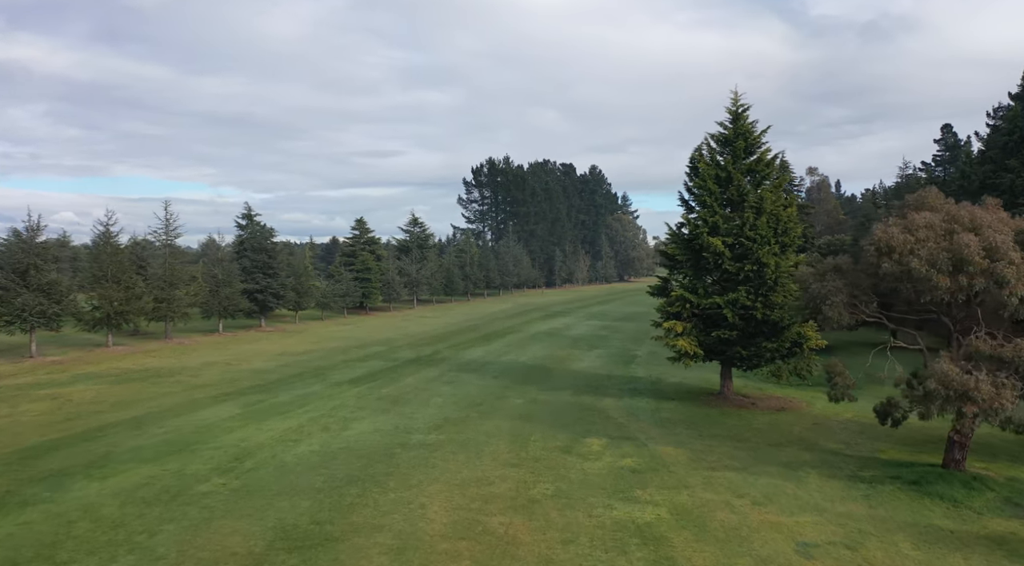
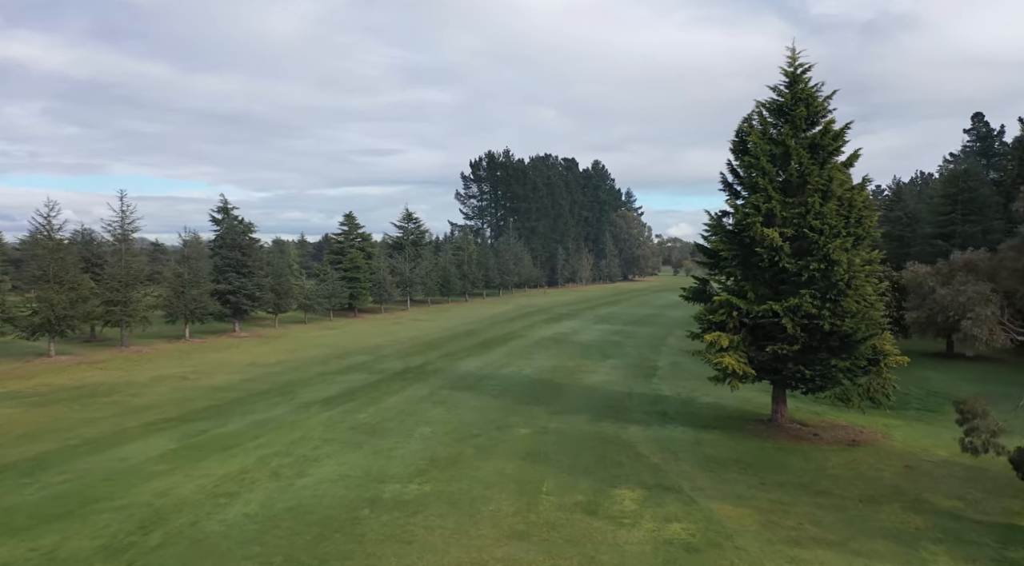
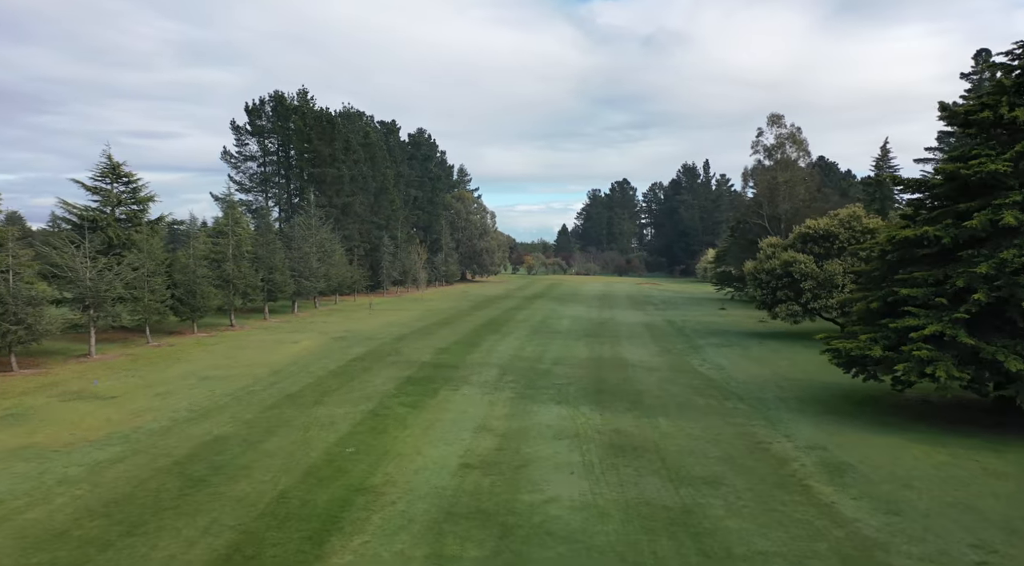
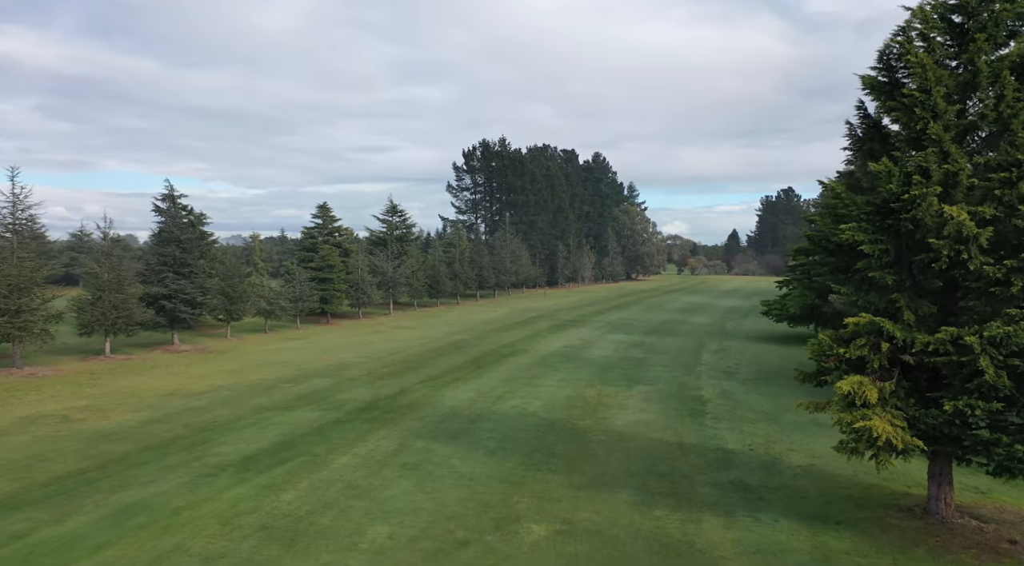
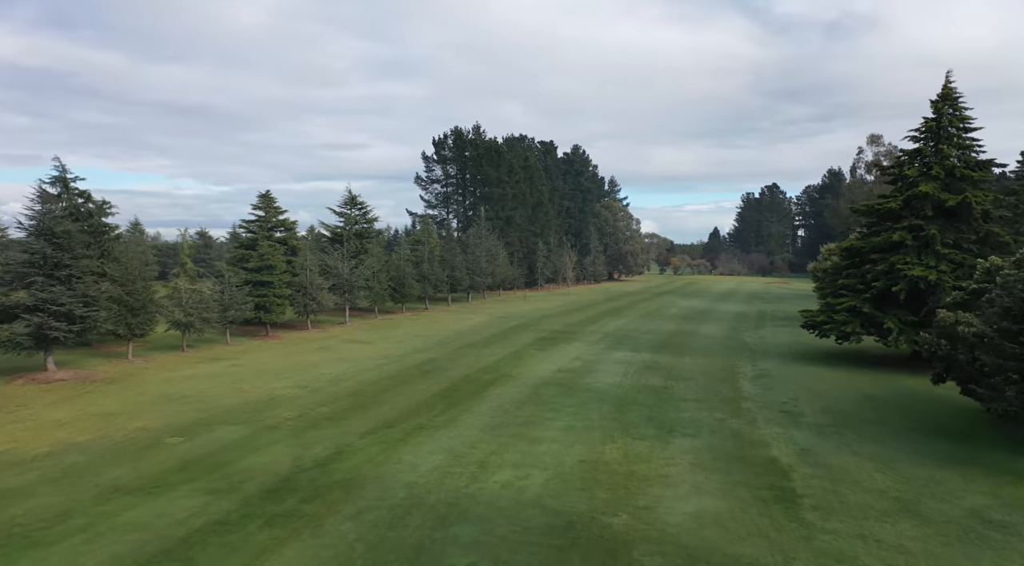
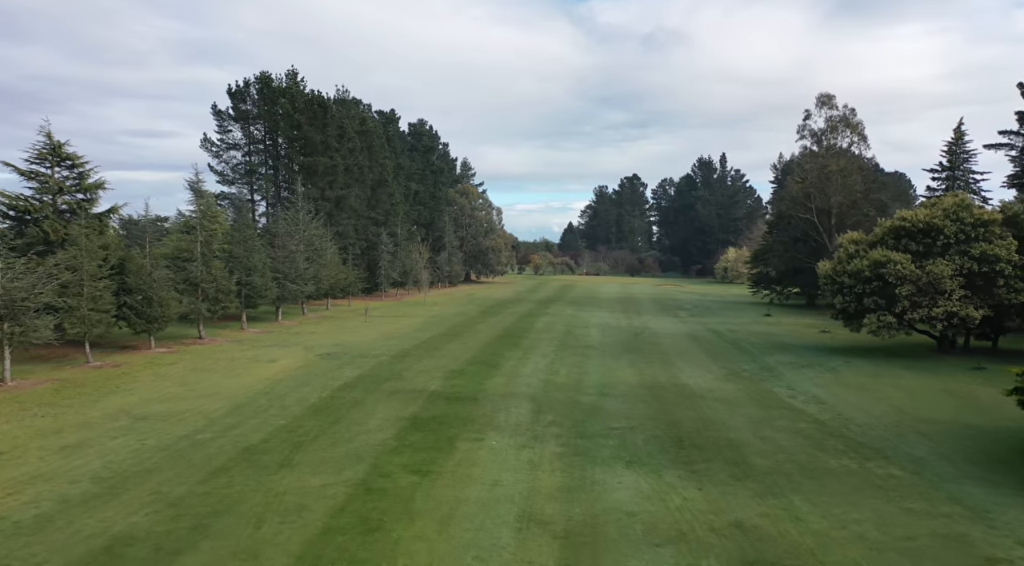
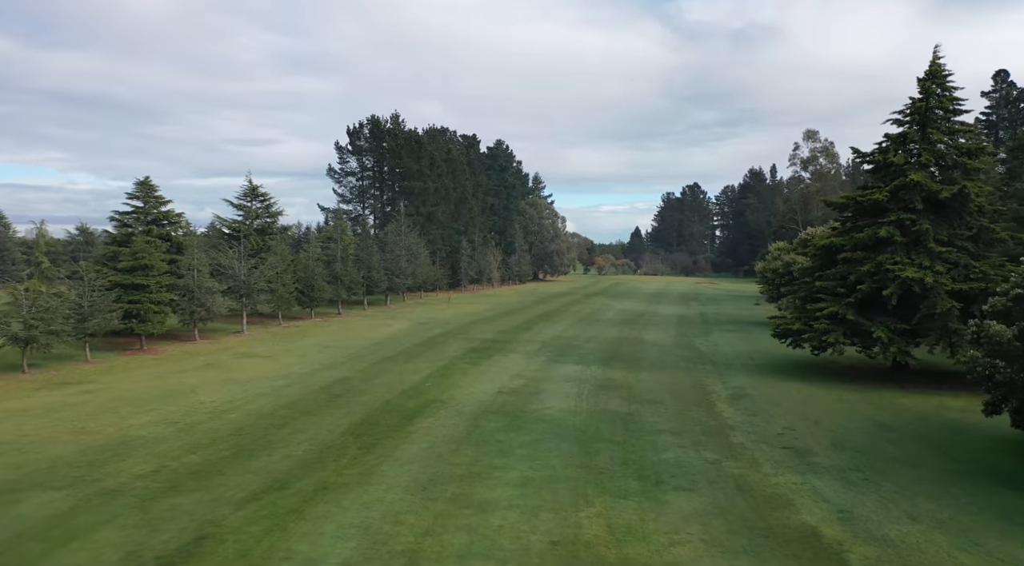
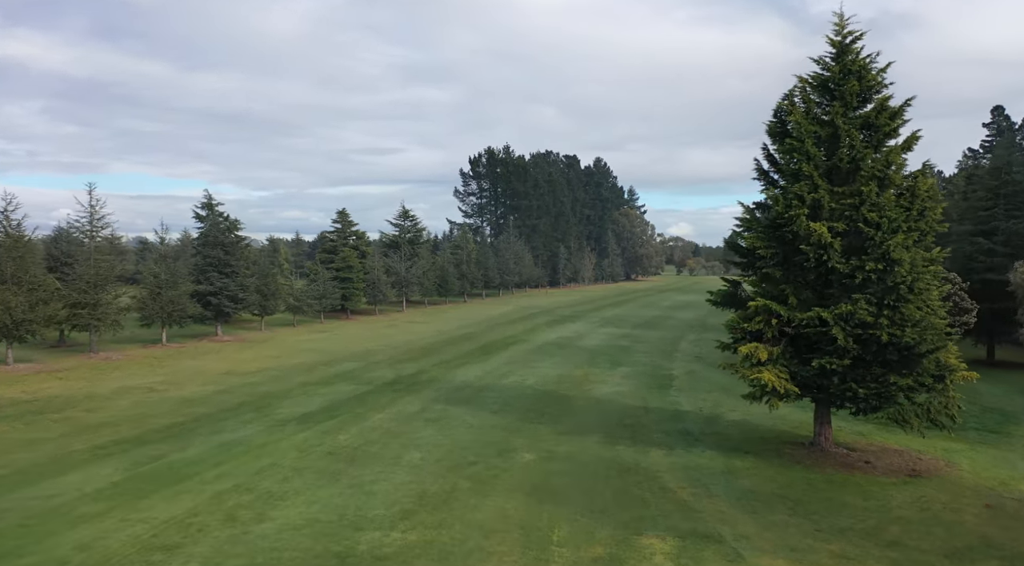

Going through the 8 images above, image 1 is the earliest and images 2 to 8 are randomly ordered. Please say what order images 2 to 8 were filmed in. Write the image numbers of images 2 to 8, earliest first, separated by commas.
2, 8, 4, 5, 7, 3, 6
